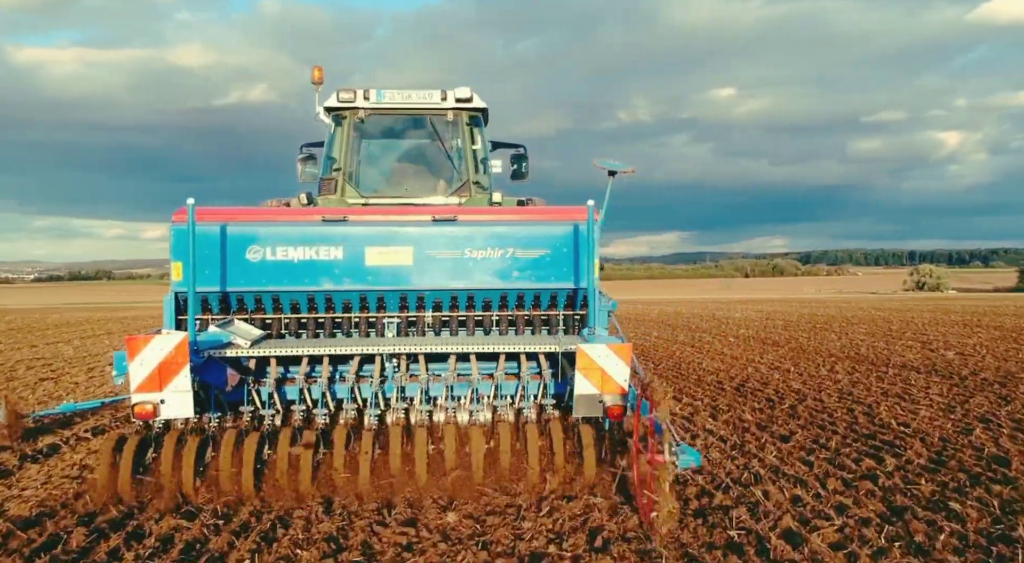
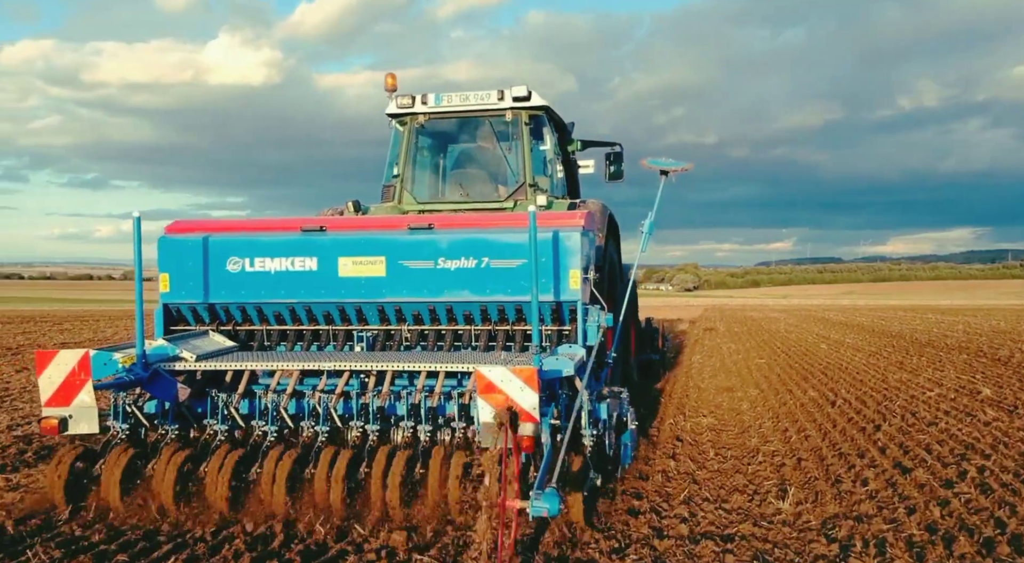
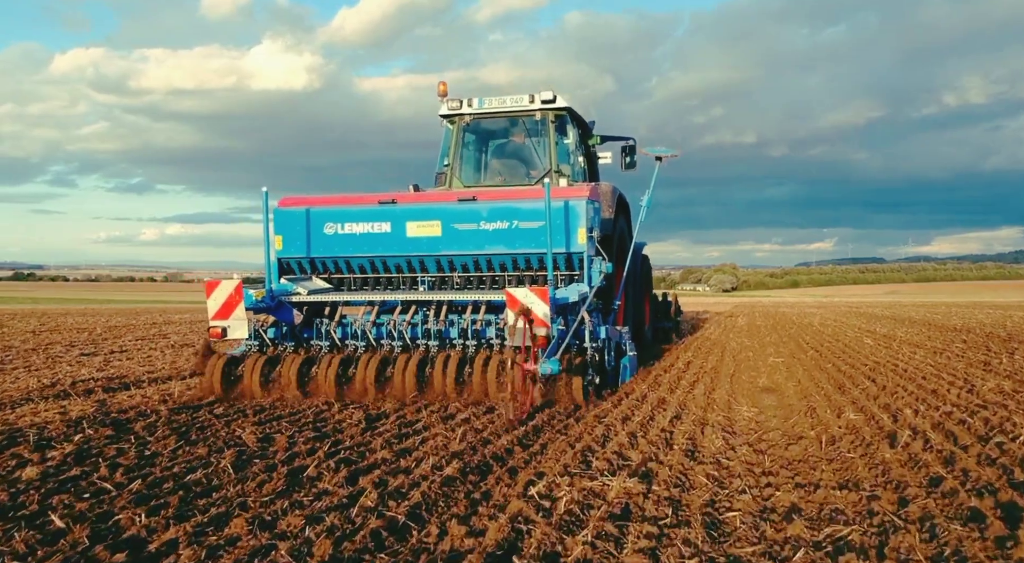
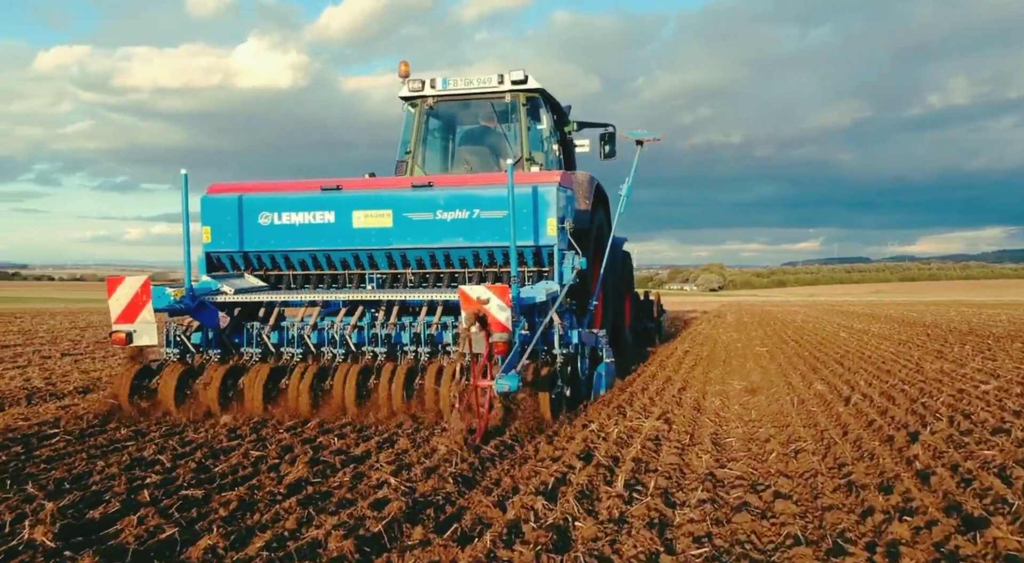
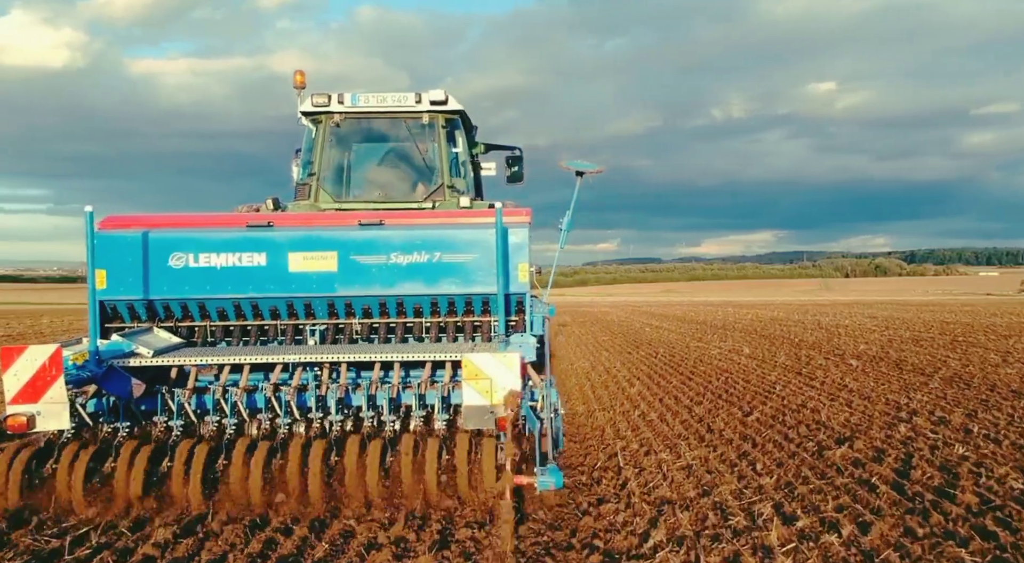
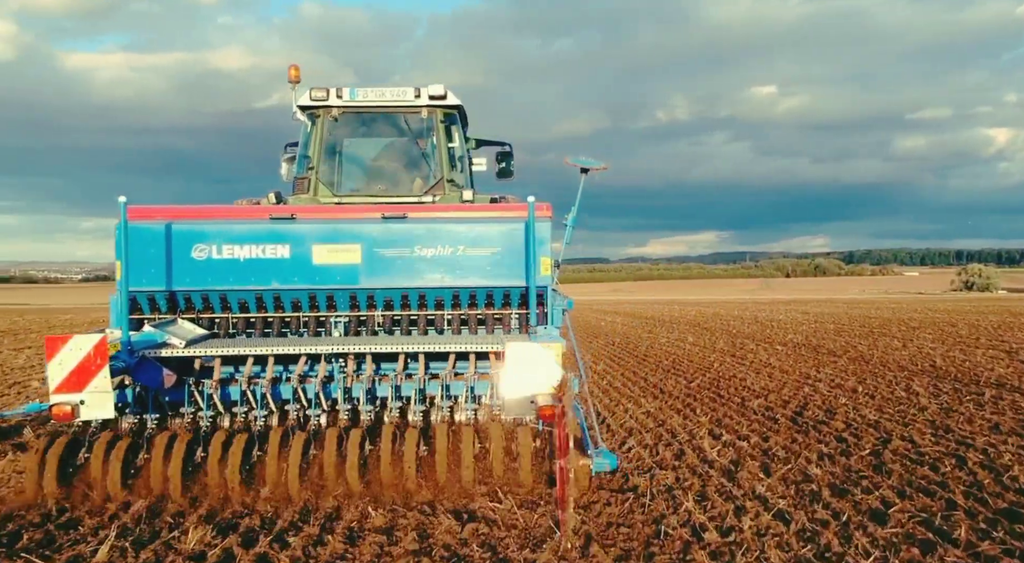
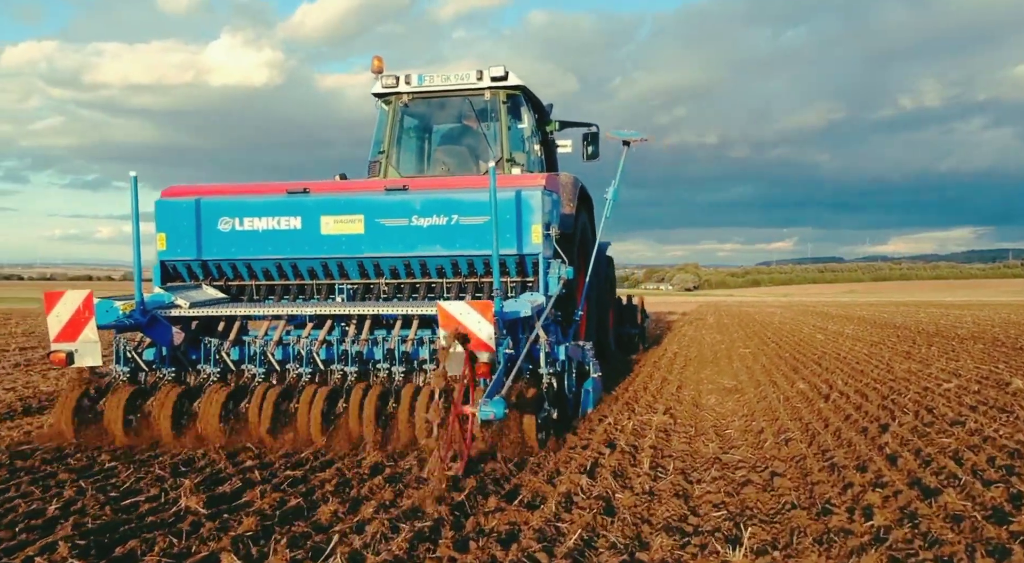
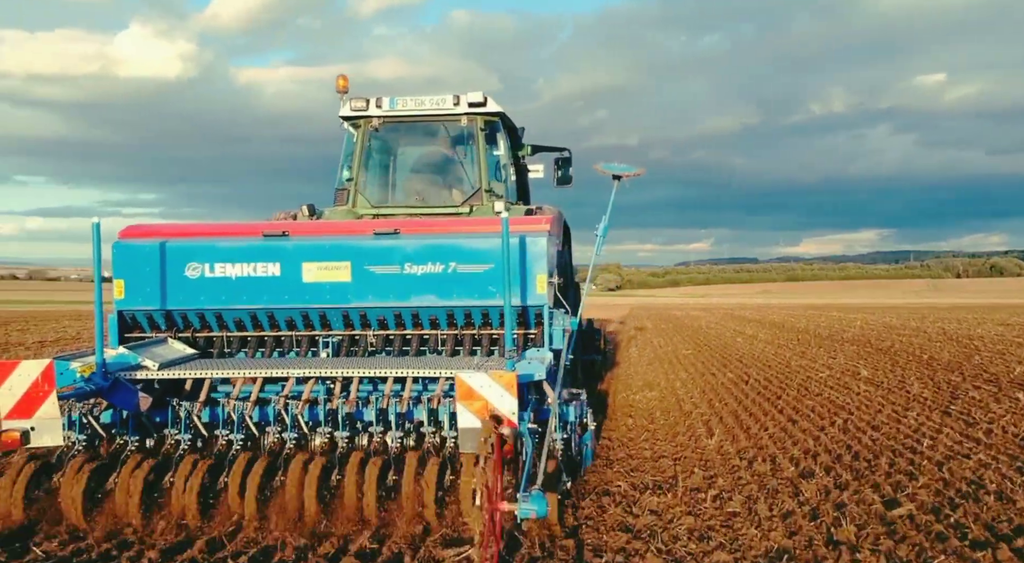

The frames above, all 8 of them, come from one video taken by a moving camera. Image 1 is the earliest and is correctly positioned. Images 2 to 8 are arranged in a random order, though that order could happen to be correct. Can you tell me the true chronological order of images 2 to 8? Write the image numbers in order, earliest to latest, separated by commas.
6, 5, 8, 2, 7, 4, 3
